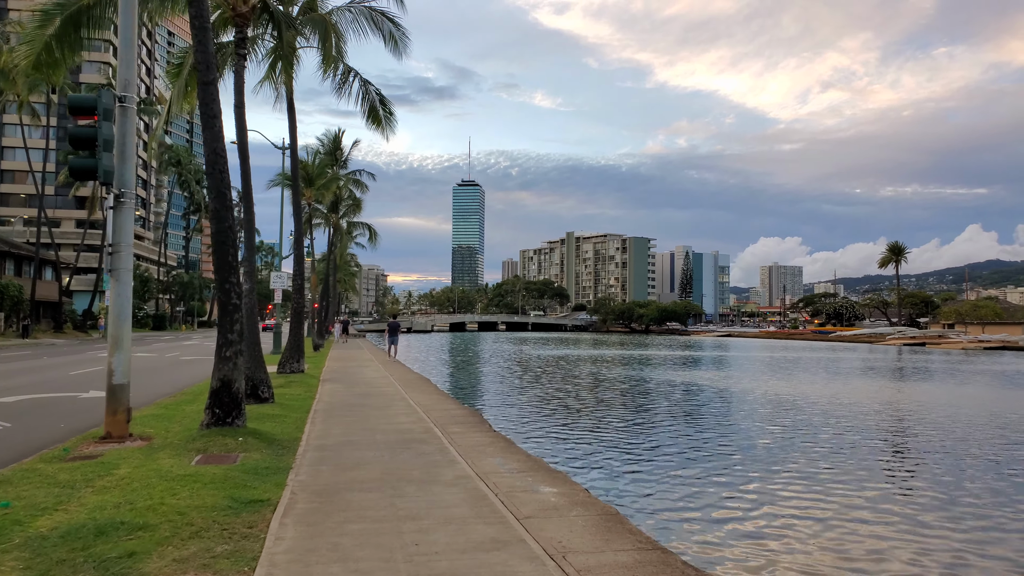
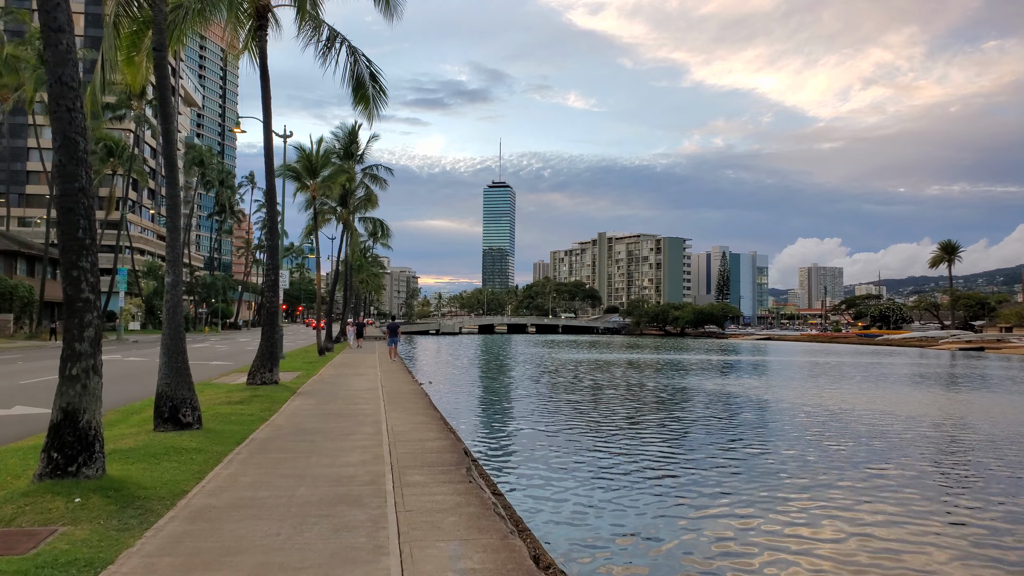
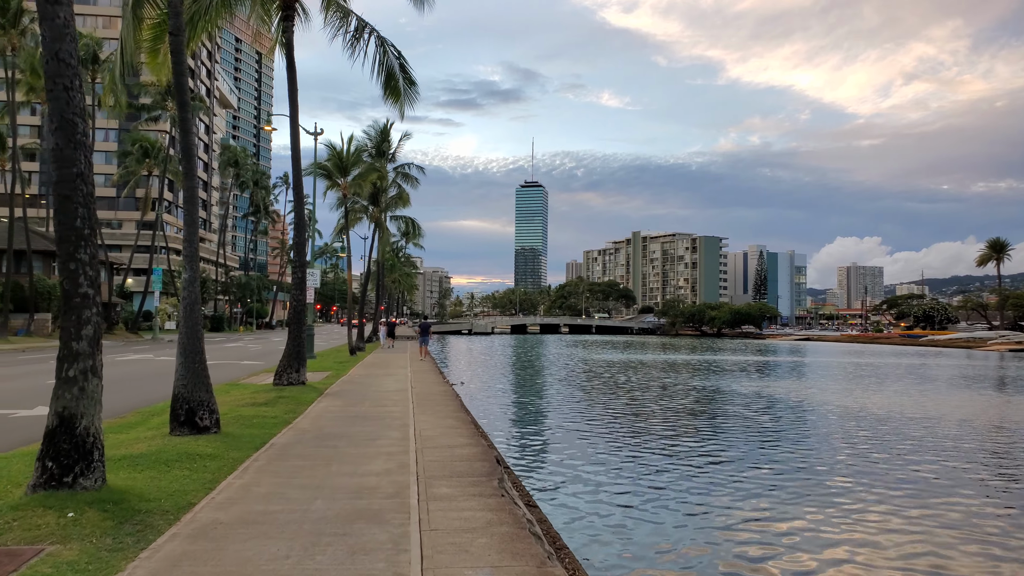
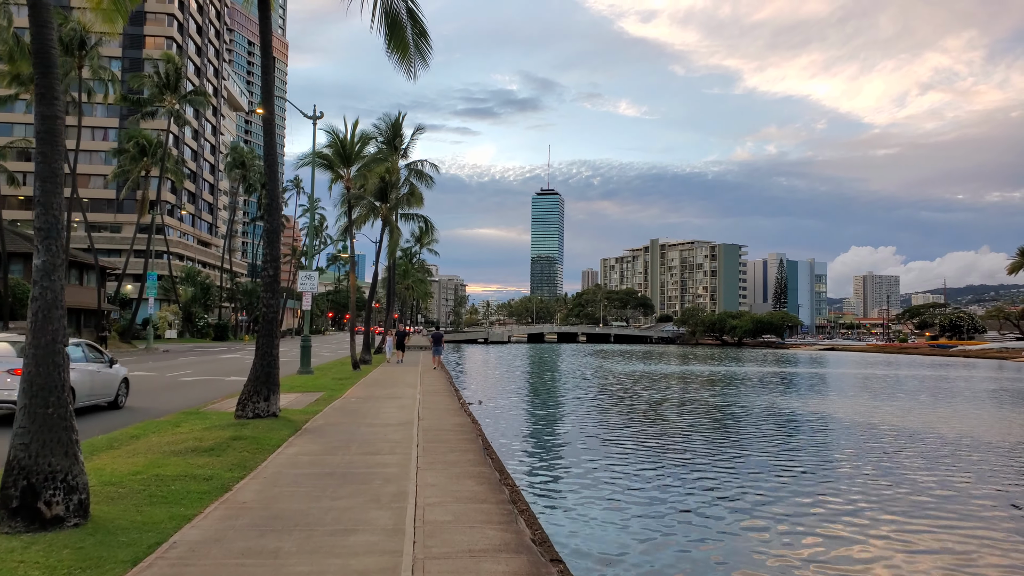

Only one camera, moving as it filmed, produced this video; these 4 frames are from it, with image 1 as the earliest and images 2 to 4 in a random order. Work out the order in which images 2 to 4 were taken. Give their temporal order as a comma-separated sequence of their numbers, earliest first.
2, 3, 4
